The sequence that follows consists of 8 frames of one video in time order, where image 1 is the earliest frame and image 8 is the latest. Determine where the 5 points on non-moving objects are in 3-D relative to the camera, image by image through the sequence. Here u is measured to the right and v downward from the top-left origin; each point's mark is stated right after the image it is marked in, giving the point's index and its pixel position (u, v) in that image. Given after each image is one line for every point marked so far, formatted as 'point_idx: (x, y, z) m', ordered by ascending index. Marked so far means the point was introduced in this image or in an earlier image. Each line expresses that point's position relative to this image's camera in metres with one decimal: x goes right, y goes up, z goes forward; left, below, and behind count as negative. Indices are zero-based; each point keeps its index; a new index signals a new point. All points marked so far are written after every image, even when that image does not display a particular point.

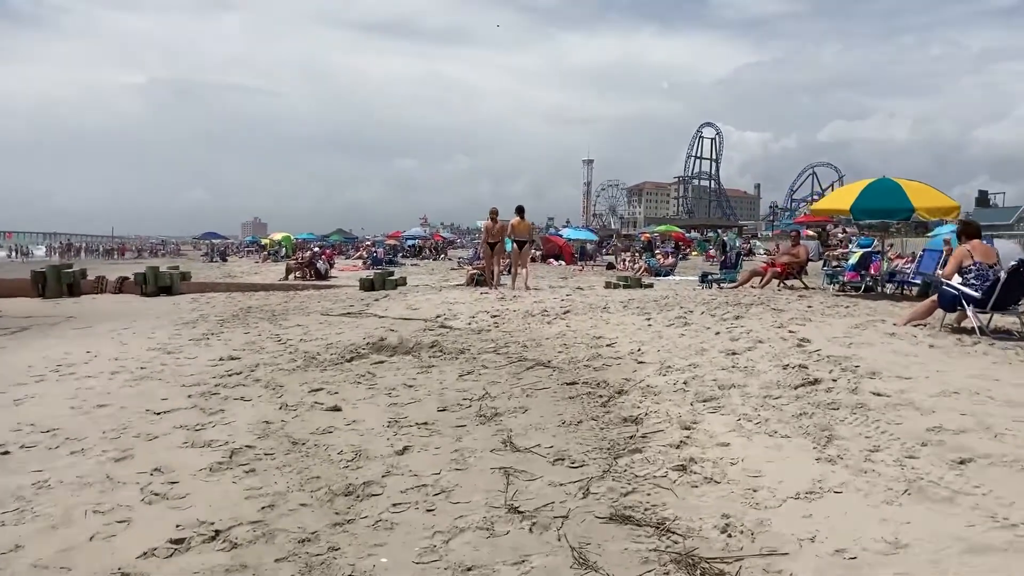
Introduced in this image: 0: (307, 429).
0: (-0.9, -0.6, +4.1) m
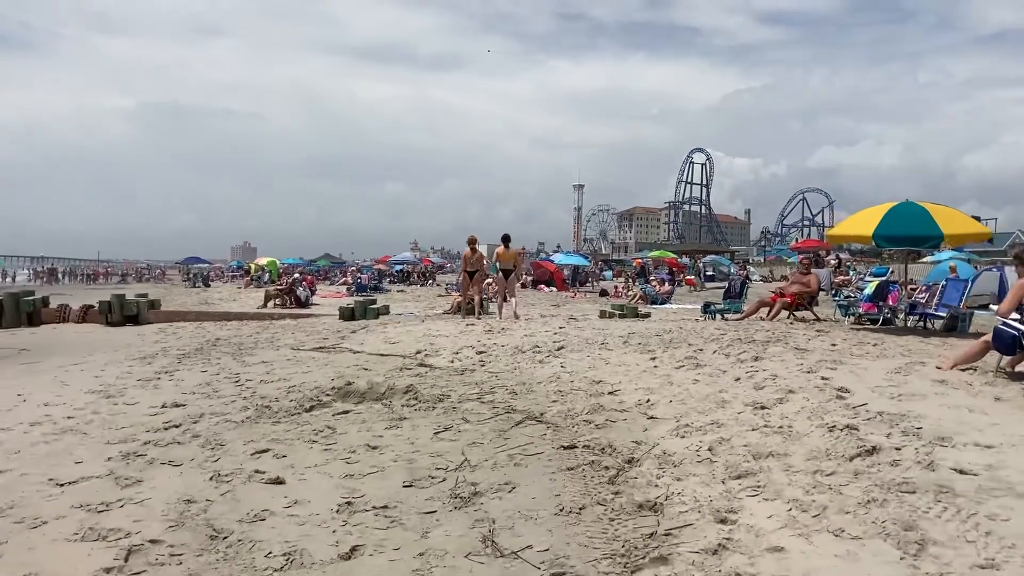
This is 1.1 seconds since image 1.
0: (-0.9, -0.8, +3.2) m
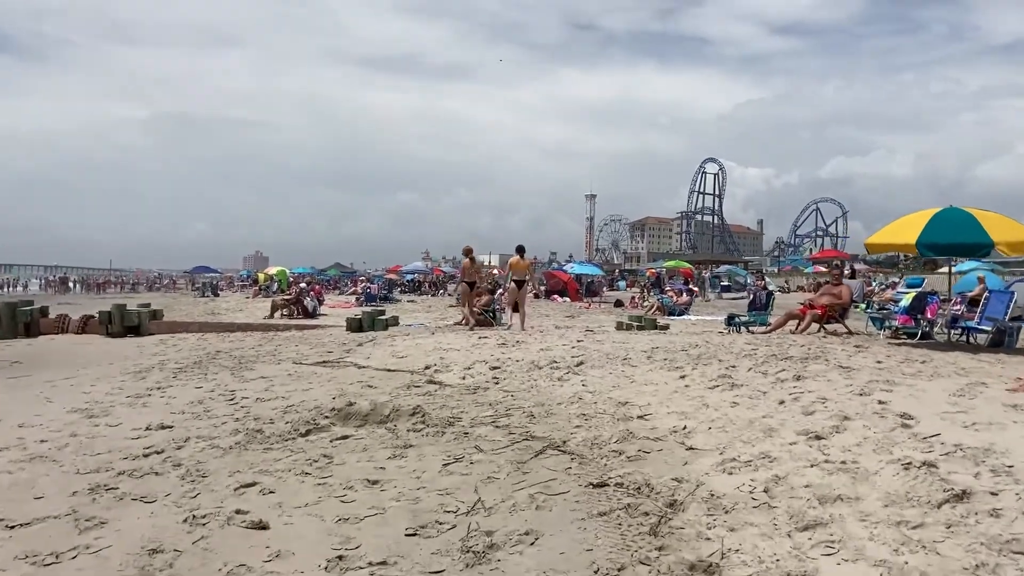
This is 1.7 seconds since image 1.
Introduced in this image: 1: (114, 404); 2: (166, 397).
0: (-0.9, -0.8, +2.7) m
1: (-2.7, -0.8, +6.6) m
2: (-2.5, -0.8, +6.9) m
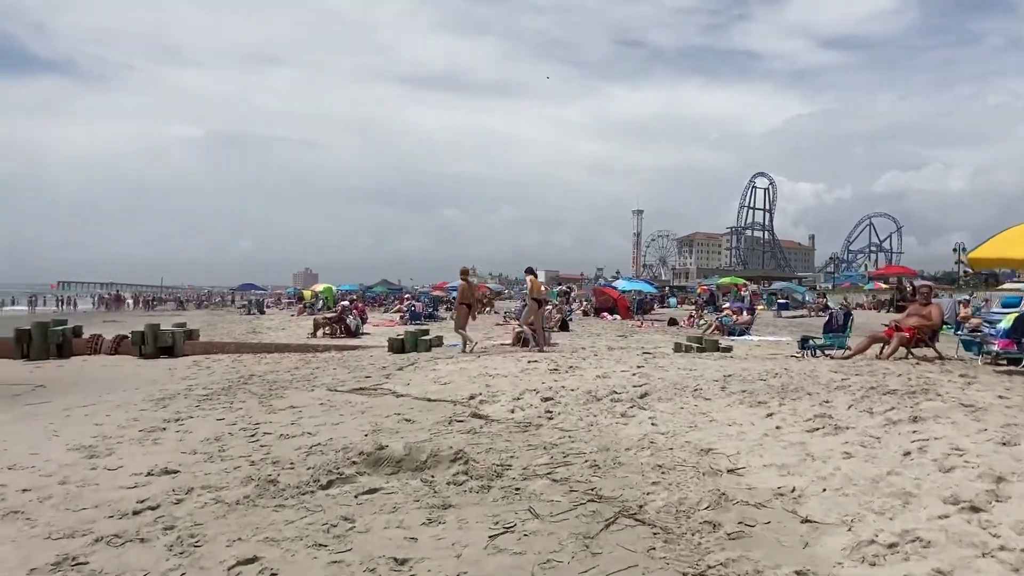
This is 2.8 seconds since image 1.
0: (-0.7, -0.9, +2.0) m
1: (-2.4, -0.9, +5.9) m
2: (-2.1, -0.9, +6.2) m
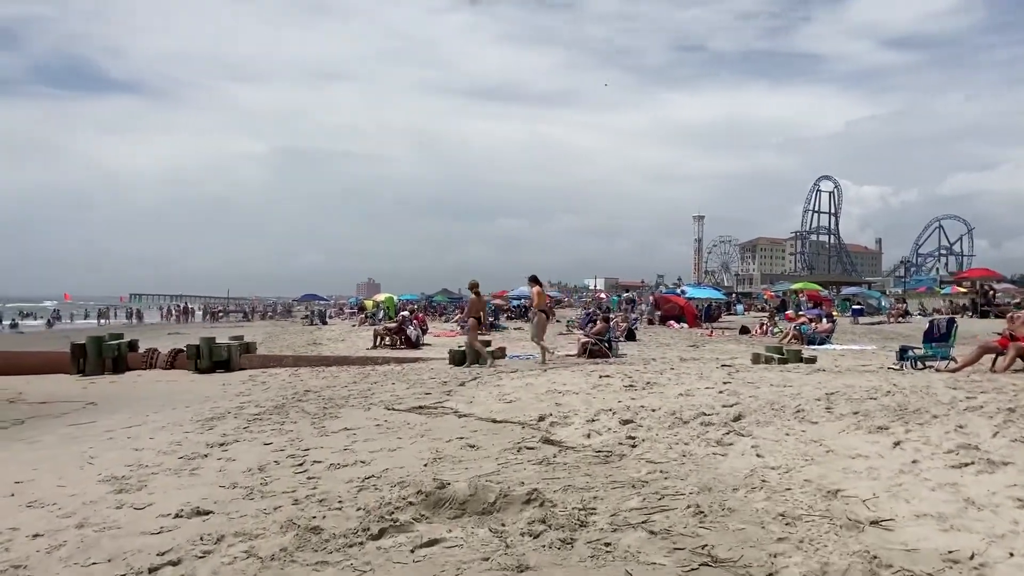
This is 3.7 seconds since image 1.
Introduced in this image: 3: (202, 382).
0: (-0.5, -0.9, +1.3) m
1: (-2.0, -1.0, +5.3) m
2: (-1.7, -1.0, +5.6) m
3: (-3.7, -1.1, +11.5) m
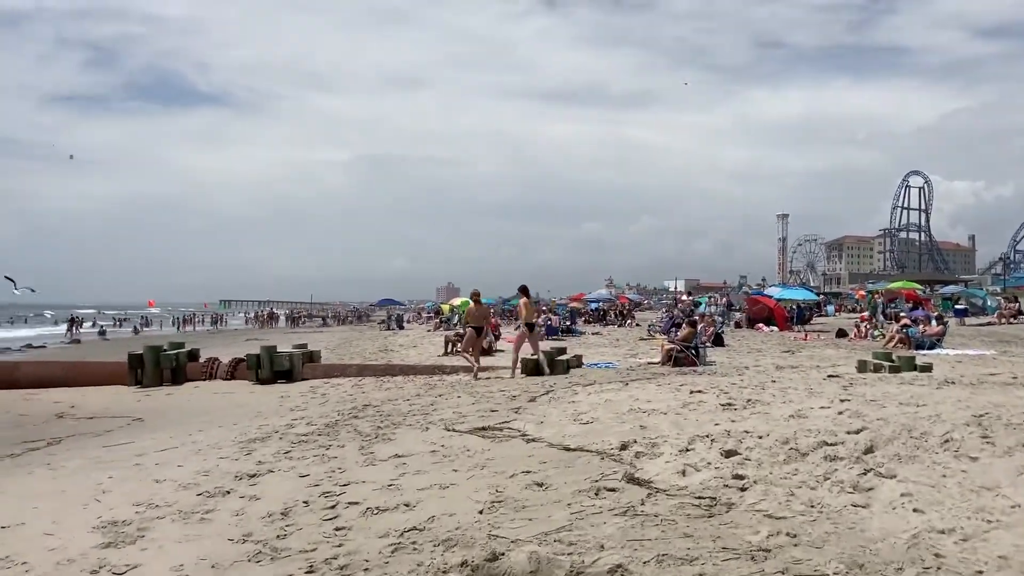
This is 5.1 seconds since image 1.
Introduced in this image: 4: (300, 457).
0: (-0.5, -0.9, +0.4) m
1: (-1.6, -1.0, +4.5) m
2: (-1.3, -1.0, +4.8) m
3: (-2.8, -1.2, +10.8) m
4: (-1.3, -1.1, +6.0) m
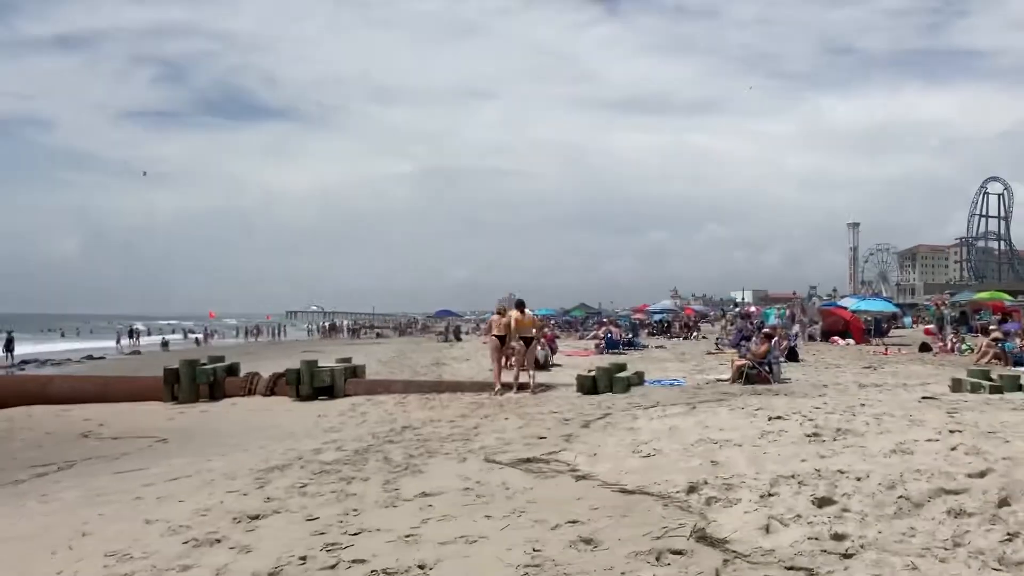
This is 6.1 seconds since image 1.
0: (-0.6, -0.9, -0.4) m
1: (-1.4, -1.1, +3.7) m
2: (-1.1, -1.1, +4.0) m
3: (-2.3, -1.3, +10.1) m
4: (-1.1, -1.1, +5.2) m
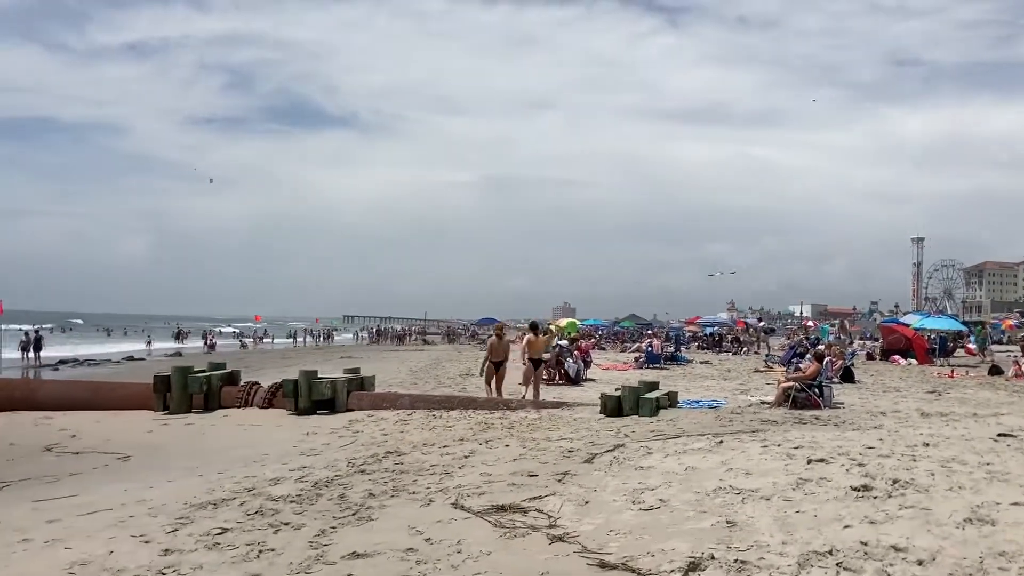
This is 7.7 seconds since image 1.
0: (-1.1, -0.9, -1.5) m
1: (-1.7, -1.1, +2.7) m
2: (-1.4, -1.1, +3.0) m
3: (-2.2, -1.3, +9.1) m
4: (-1.2, -1.1, +4.2) m
